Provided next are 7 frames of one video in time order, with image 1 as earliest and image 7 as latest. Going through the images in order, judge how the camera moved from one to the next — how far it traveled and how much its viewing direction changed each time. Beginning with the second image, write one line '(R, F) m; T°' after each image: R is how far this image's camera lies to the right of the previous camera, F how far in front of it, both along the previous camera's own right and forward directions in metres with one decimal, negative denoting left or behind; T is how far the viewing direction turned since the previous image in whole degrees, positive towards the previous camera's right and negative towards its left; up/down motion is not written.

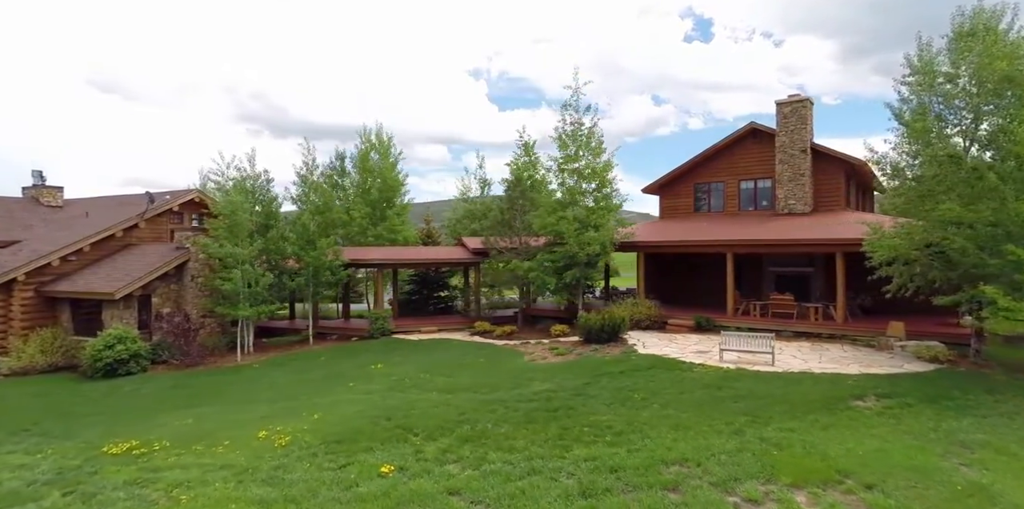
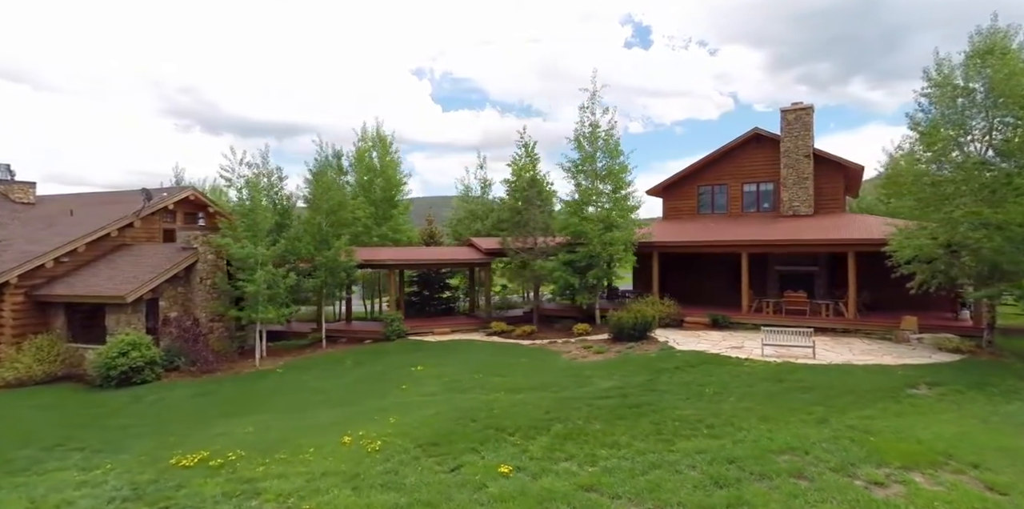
(-2.6, +0.1) m; +6°
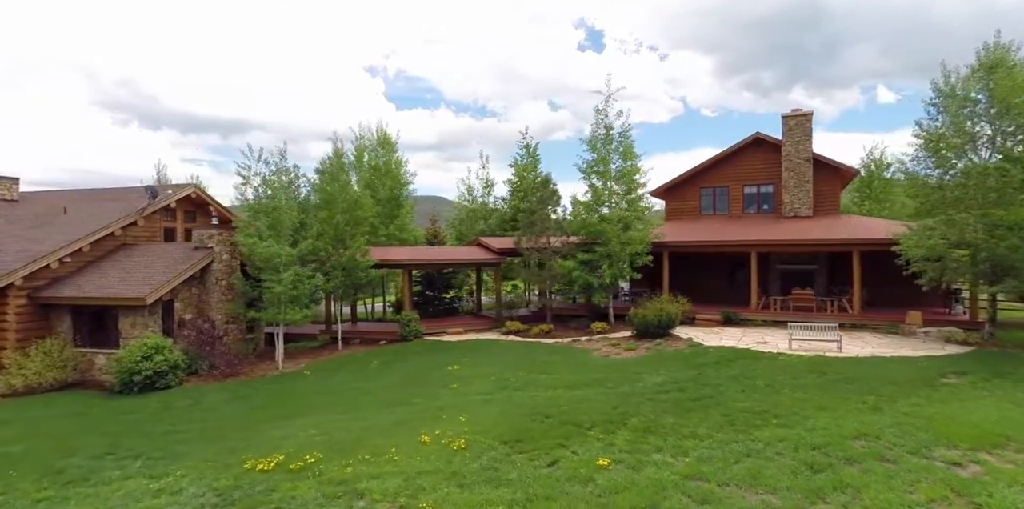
(-2.2, -0.1) m; +5°
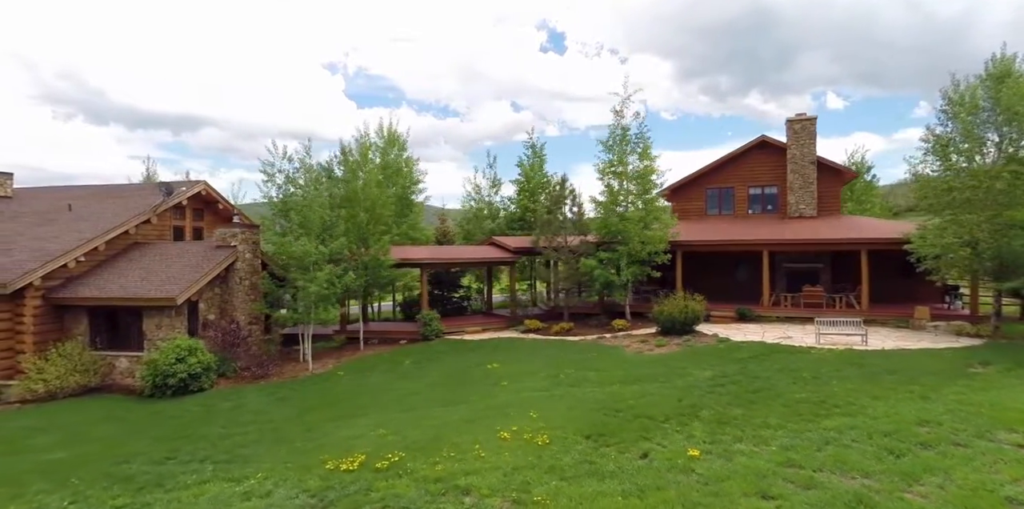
(-2.1, -0.1) m; +4°
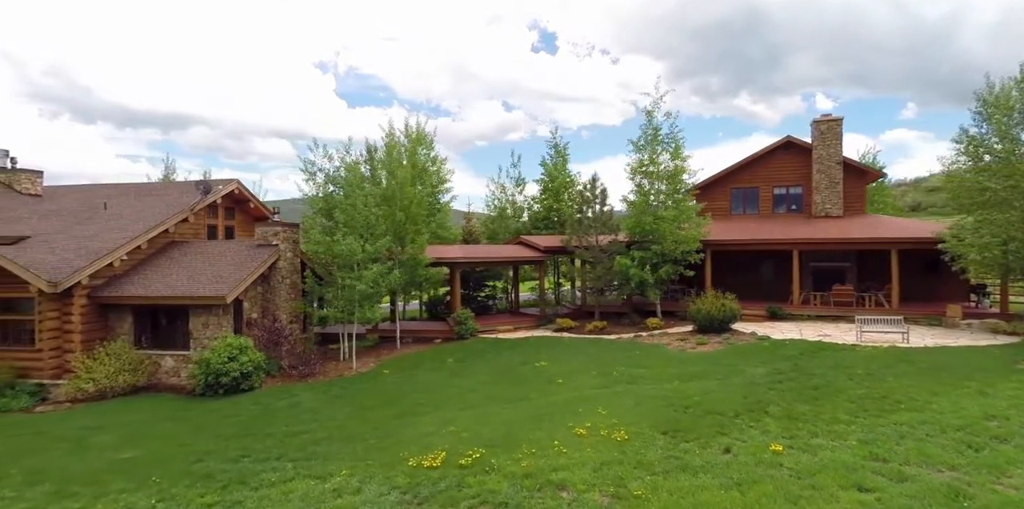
(-1.5, -0.1) m; +1°
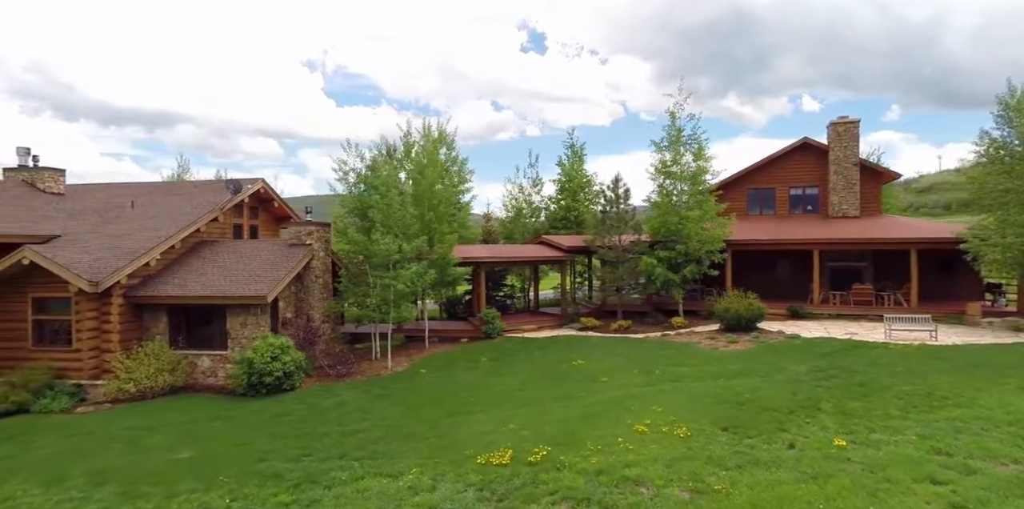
(-1.3, -0.1) m; +1°
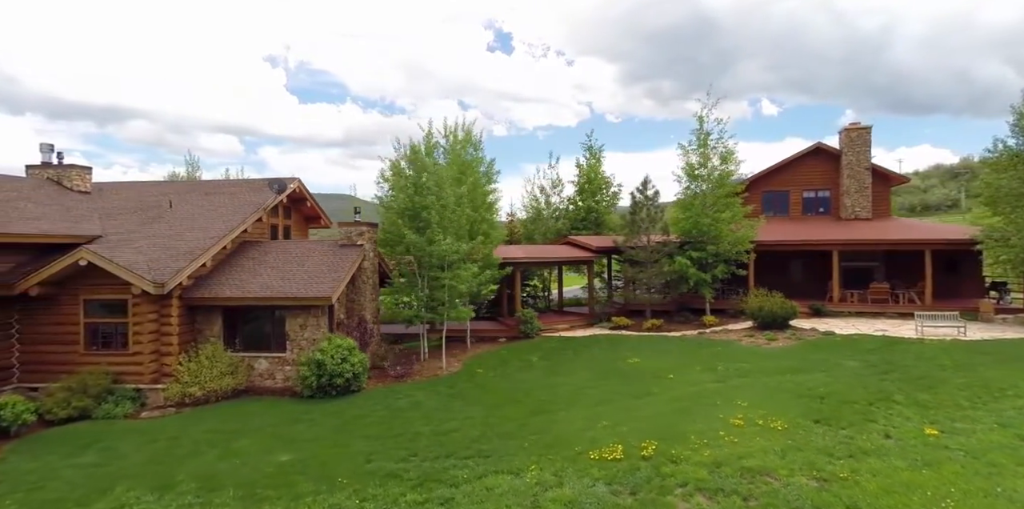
(-2.6, -0.1) m; +4°
